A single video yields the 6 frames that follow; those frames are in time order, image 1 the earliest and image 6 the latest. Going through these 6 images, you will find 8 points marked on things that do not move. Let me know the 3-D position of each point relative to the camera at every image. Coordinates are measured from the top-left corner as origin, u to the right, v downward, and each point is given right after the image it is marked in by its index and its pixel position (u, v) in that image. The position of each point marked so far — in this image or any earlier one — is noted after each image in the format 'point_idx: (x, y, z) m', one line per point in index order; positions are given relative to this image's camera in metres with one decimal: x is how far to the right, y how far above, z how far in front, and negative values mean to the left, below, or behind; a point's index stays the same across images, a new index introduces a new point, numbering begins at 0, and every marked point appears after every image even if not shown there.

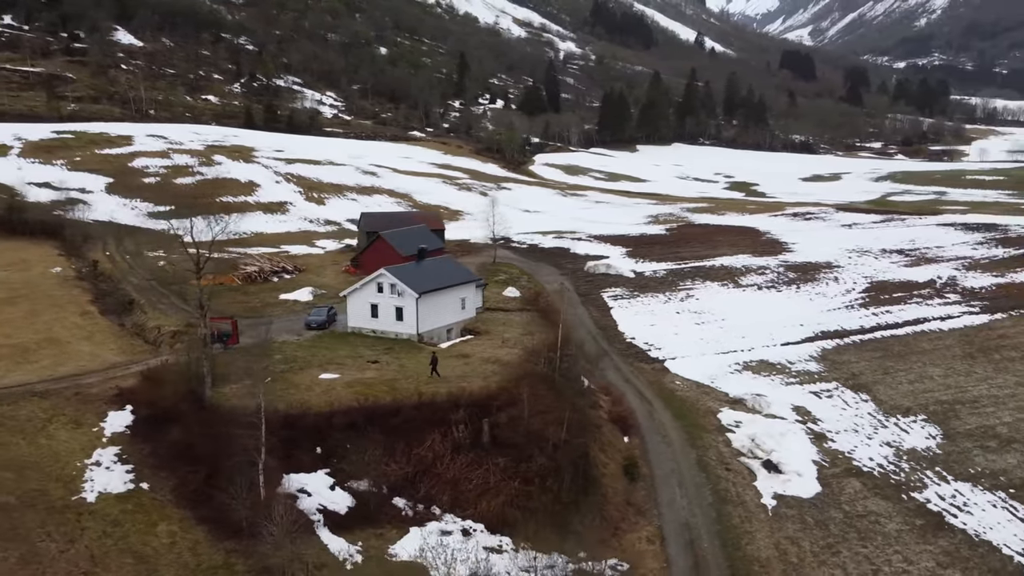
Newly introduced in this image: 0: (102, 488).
0: (-9.0, -4.4, +15.8) m
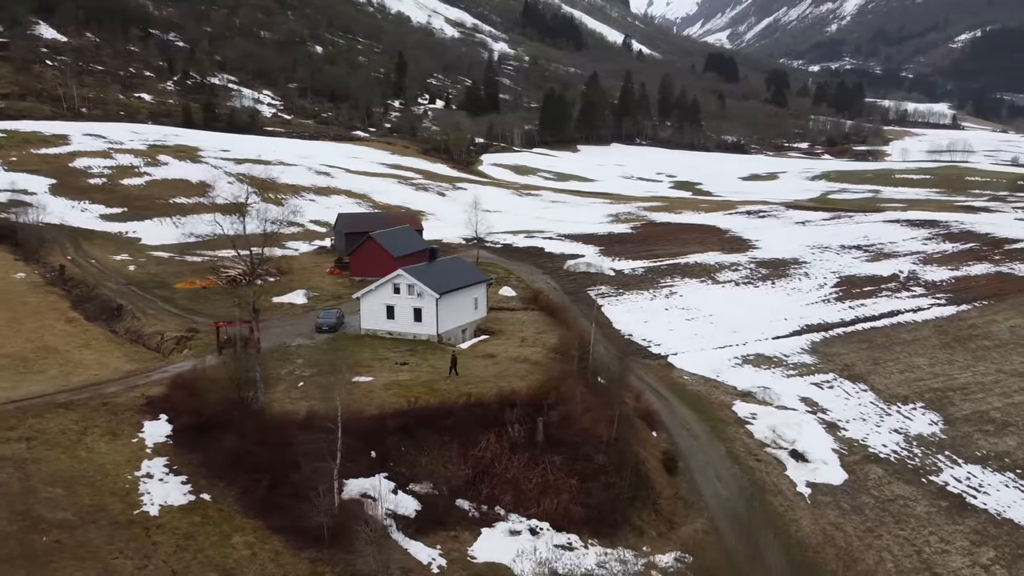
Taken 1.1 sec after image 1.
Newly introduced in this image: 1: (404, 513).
0: (-7.3, -4.5, +15.1) m
1: (-2.5, -5.0, +16.0) m
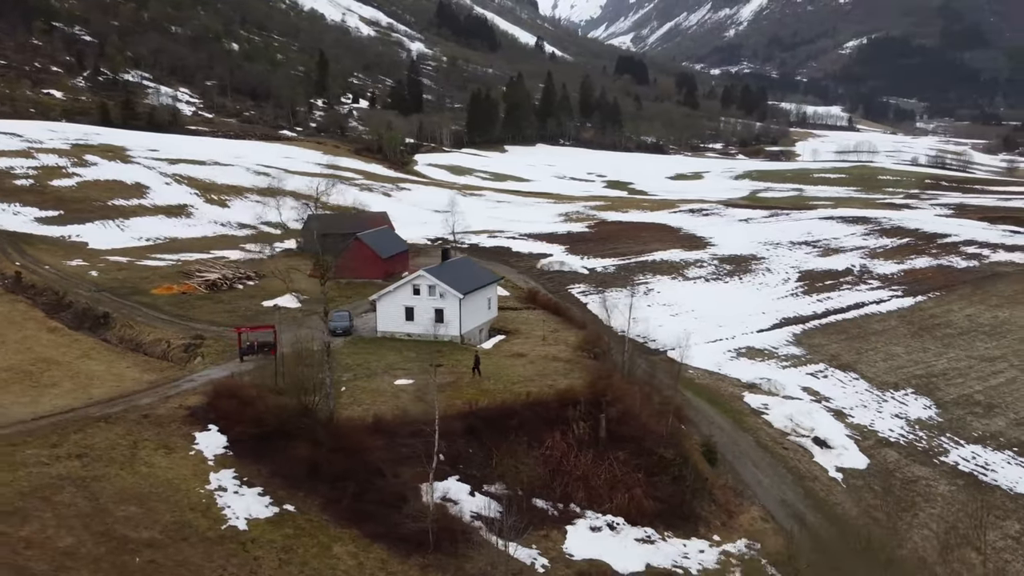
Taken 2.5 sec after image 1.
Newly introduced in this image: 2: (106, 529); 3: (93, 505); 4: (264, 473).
0: (-5.3, -4.5, +14.4) m
1: (-0.5, -5.0, +15.8) m
2: (-7.6, -4.5, +13.5) m
3: (-8.2, -4.3, +14.1) m
4: (-5.4, -4.1, +15.8) m
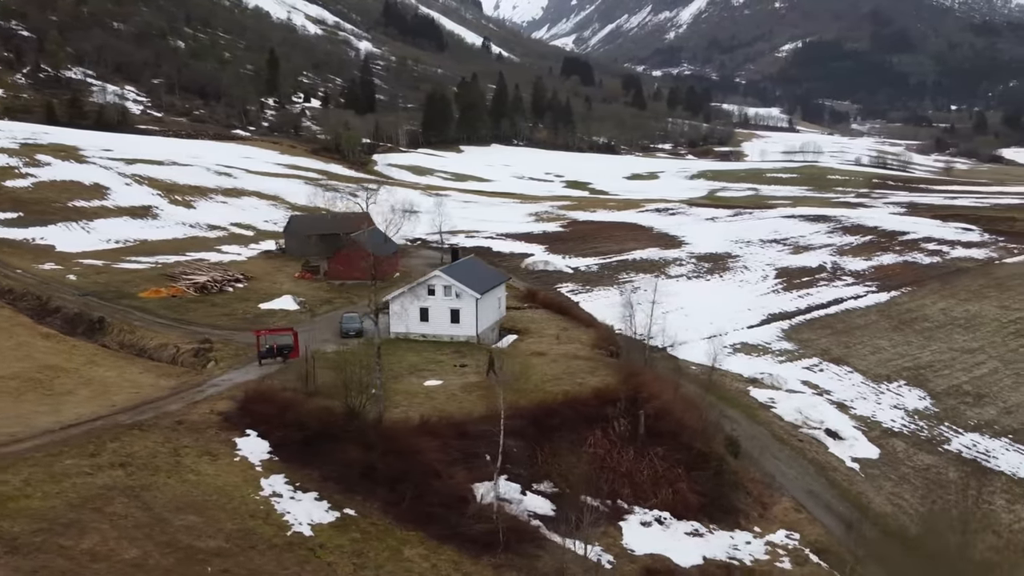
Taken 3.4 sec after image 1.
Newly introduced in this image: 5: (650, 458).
0: (-4.0, -4.5, +14.1) m
1: (+0.7, -4.9, +15.8) m
2: (-6.2, -4.5, +13.0) m
3: (-6.9, -4.3, +13.7) m
4: (-4.2, -4.1, +15.5) m
5: (+3.5, -4.4, +18.4) m
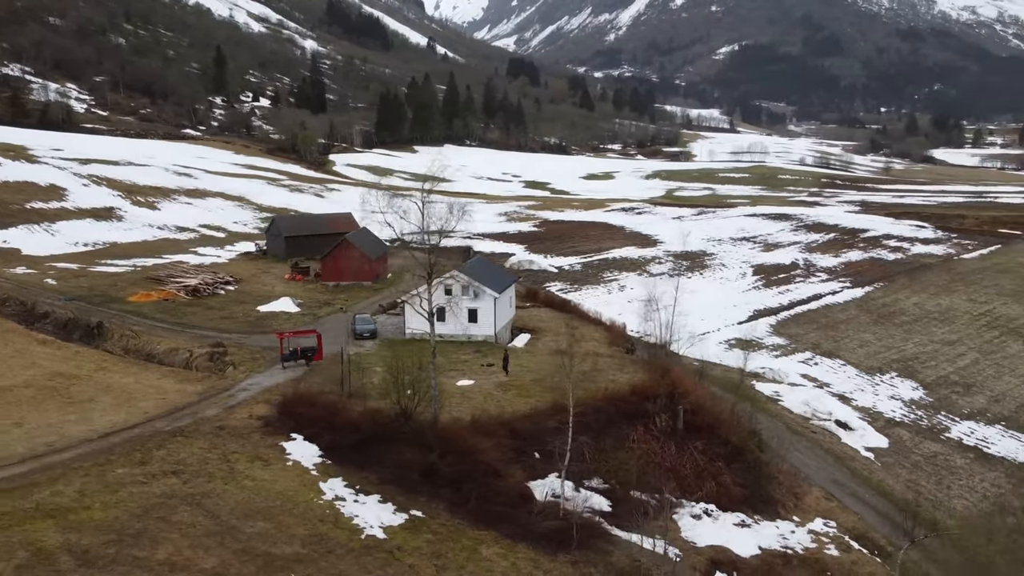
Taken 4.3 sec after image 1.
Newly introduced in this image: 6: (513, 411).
0: (-2.6, -4.5, +13.9) m
1: (+2.0, -4.9, +16.0) m
2: (-4.7, -4.6, +12.7) m
3: (-5.5, -4.3, +13.3) m
4: (-2.9, -4.1, +15.3) m
5: (+4.6, -4.3, +18.7) m
6: (0.0, -3.1, +18.5) m
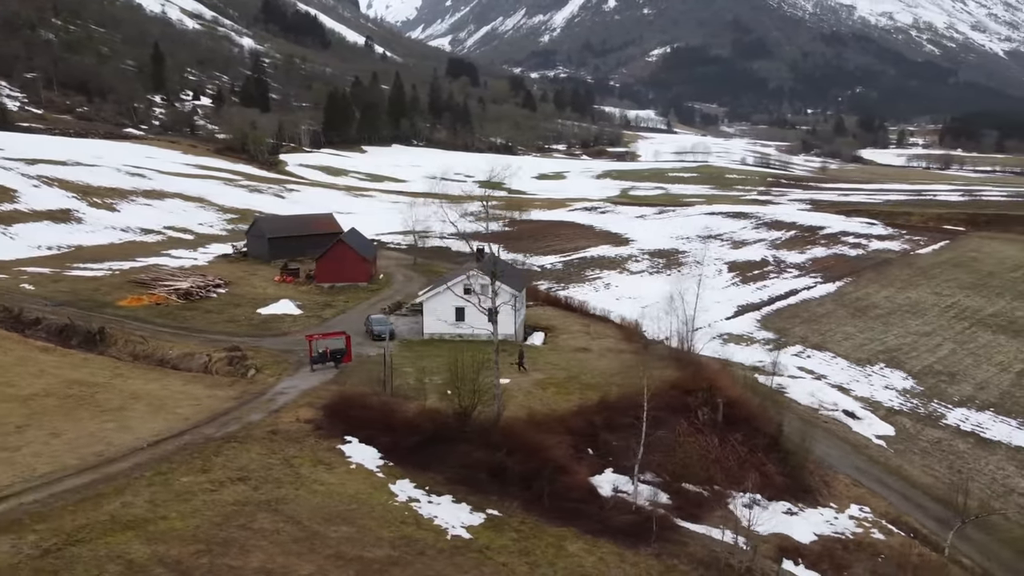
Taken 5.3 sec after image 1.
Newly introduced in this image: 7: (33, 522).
0: (-1.0, -4.5, +13.9) m
1: (+3.4, -4.8, +16.2) m
2: (-3.1, -4.6, +12.5) m
3: (-3.9, -4.4, +13.1) m
4: (-1.4, -4.1, +15.2) m
5: (+5.8, -4.2, +19.1) m
6: (+1.2, -3.1, +18.6) m
7: (-8.2, -4.0, +12.4) m
